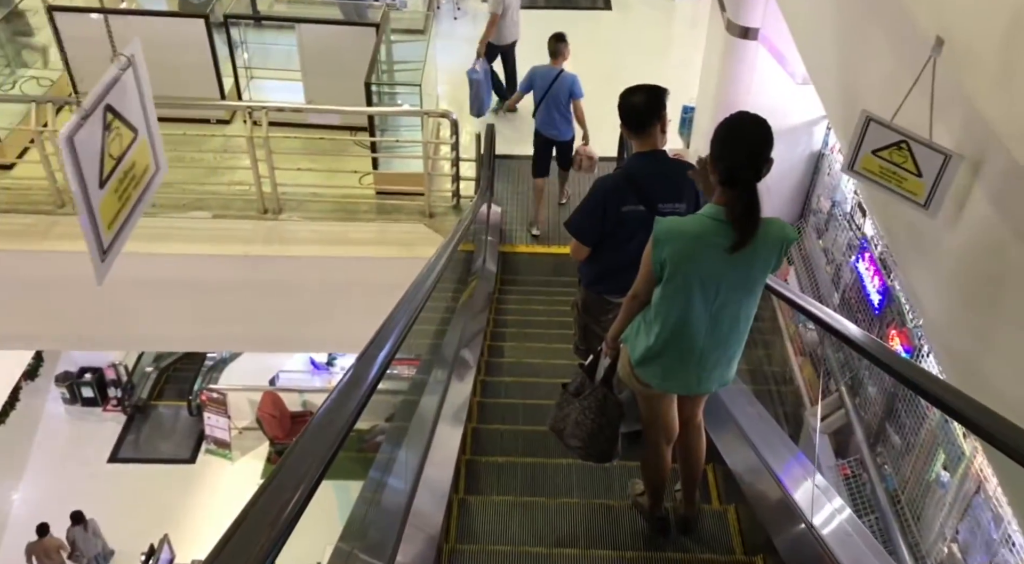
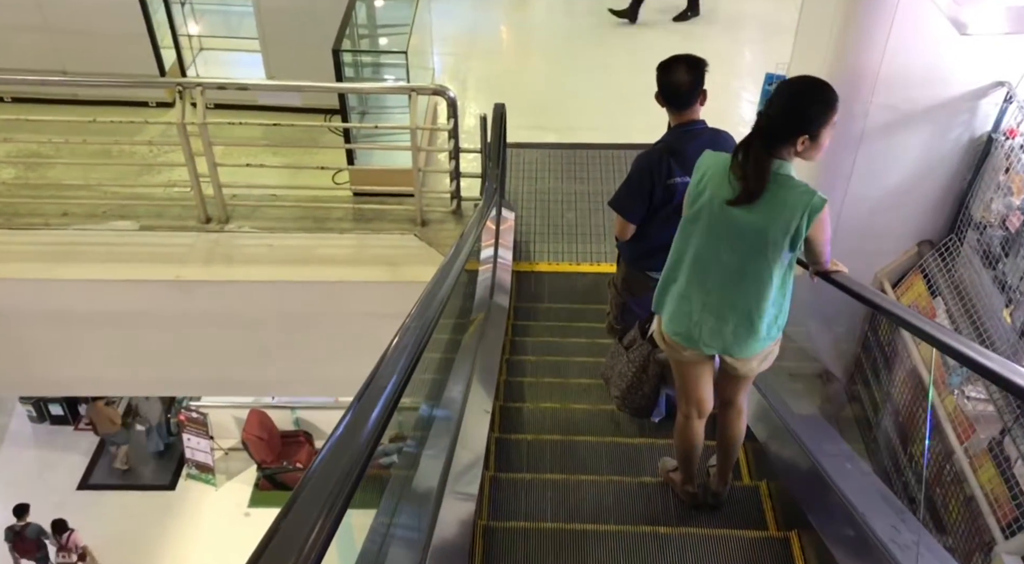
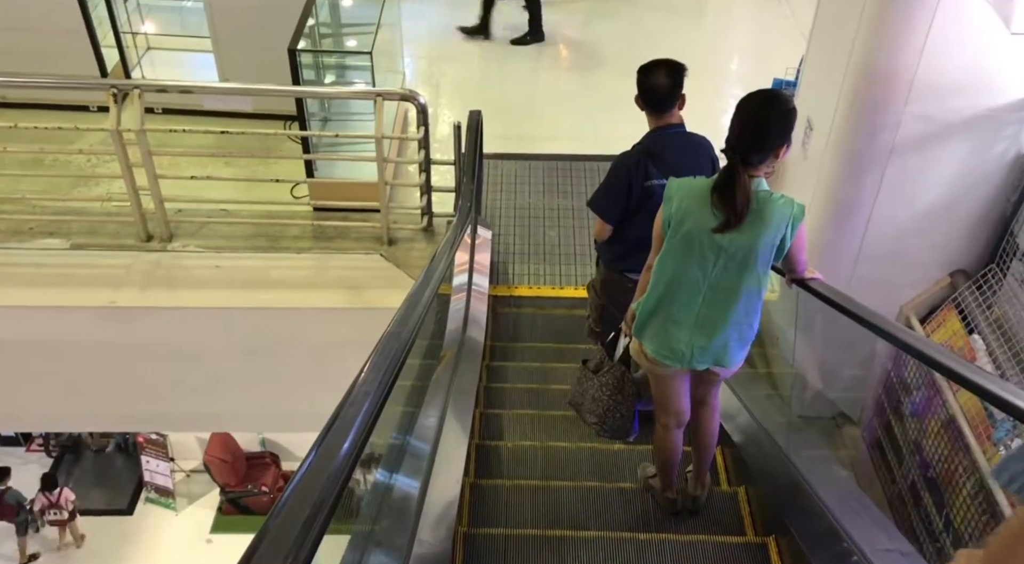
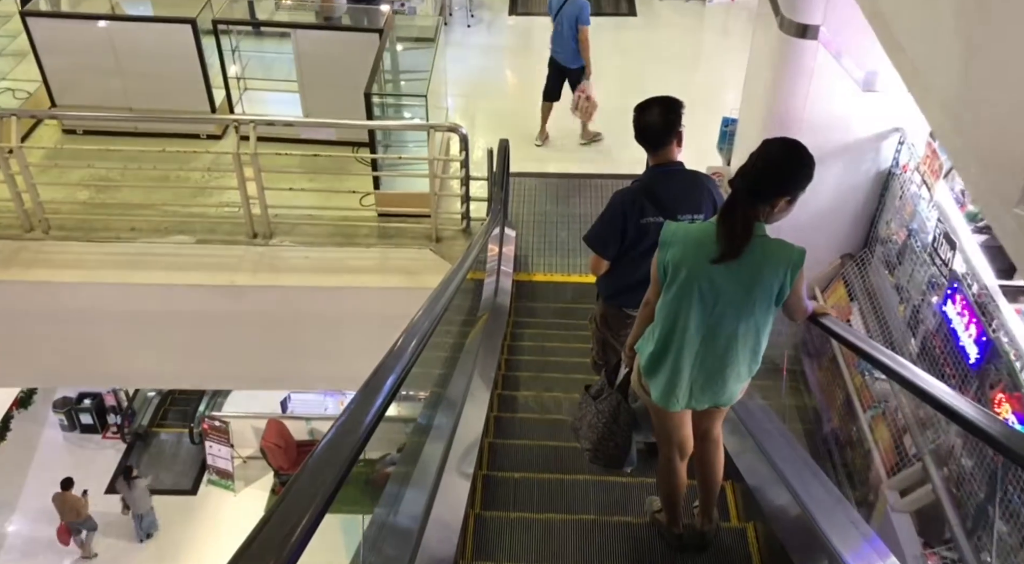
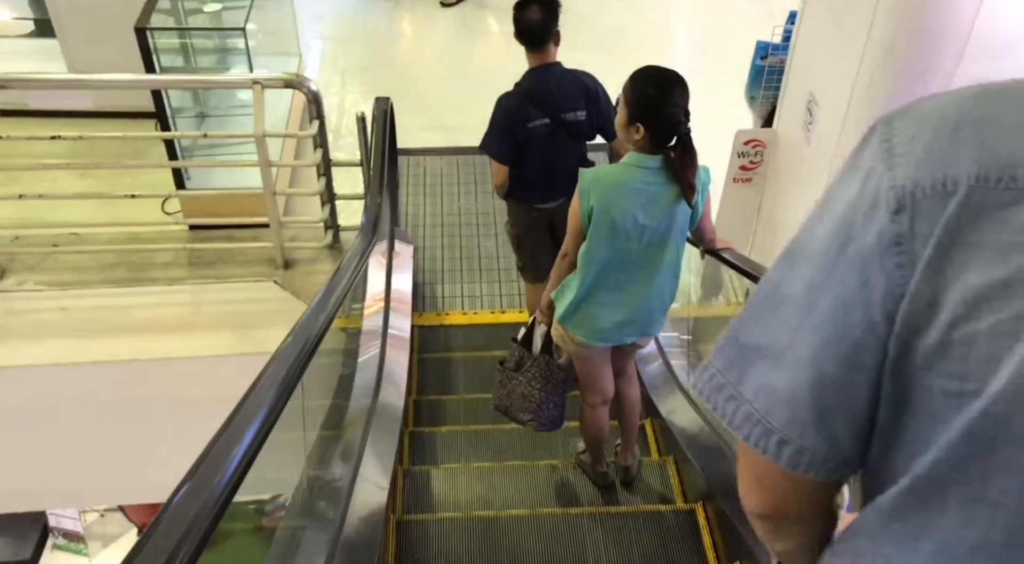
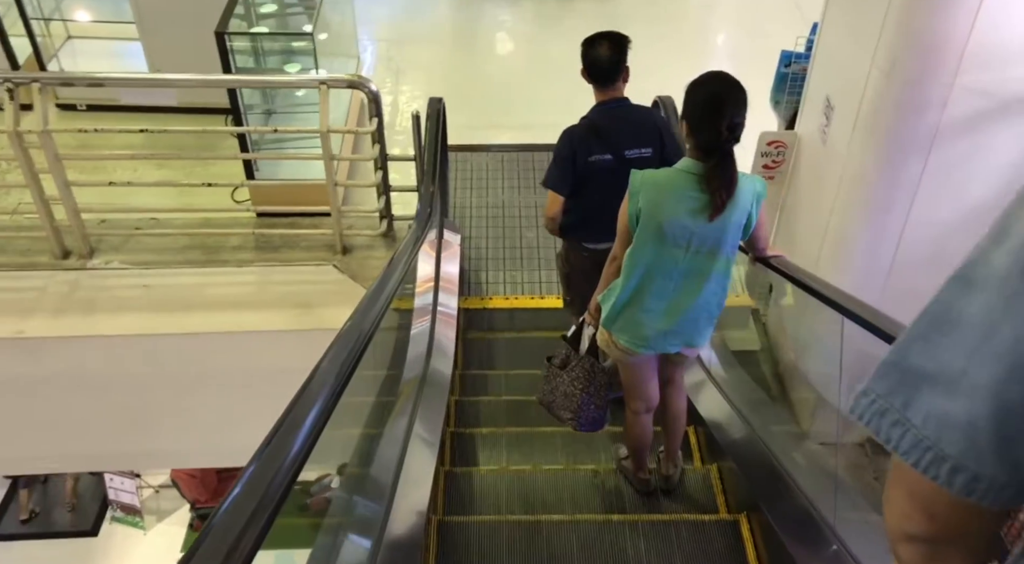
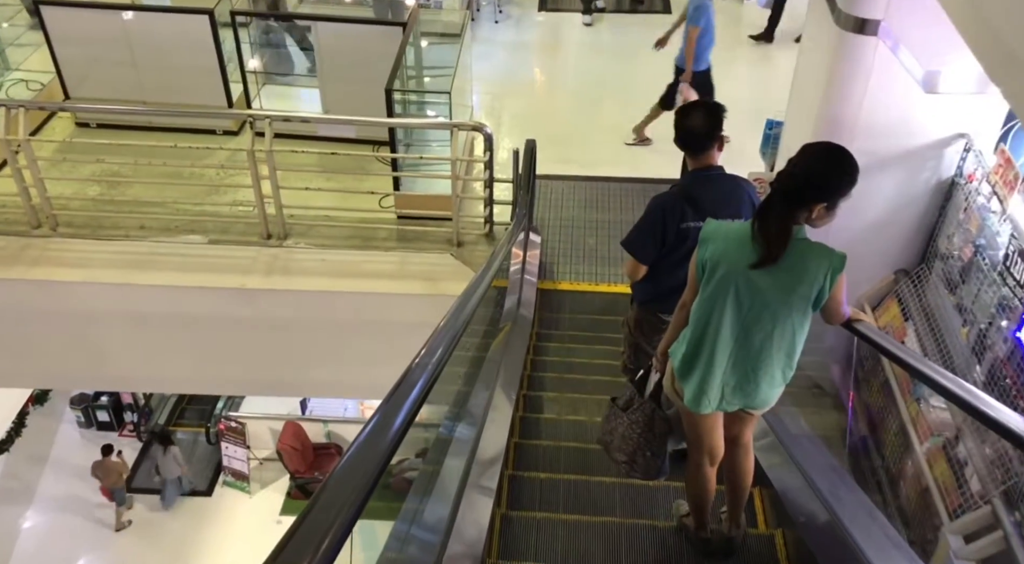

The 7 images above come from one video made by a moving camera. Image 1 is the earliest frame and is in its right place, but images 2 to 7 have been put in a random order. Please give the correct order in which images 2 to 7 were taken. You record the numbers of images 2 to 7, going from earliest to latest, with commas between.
4, 7, 2, 3, 6, 5
